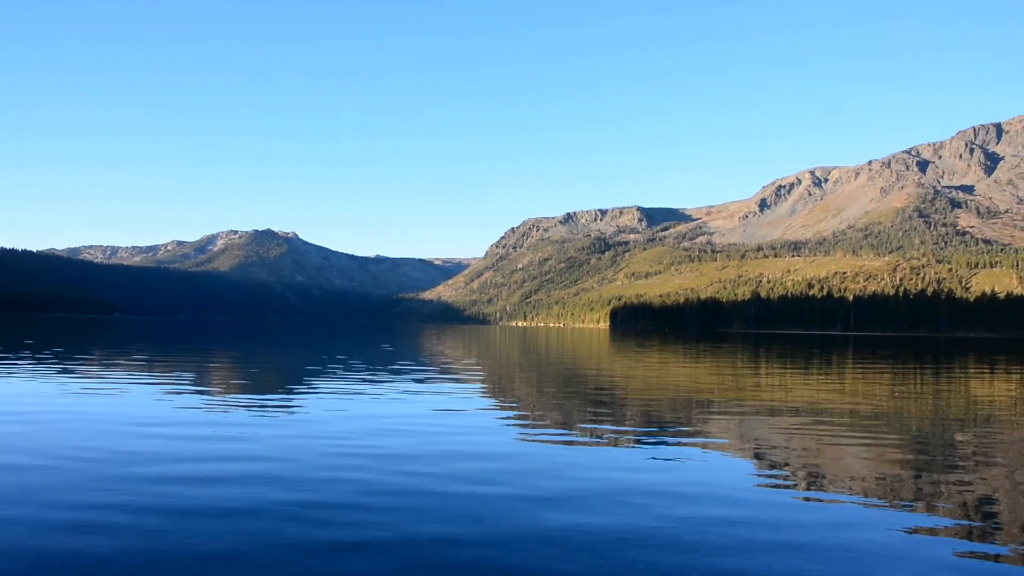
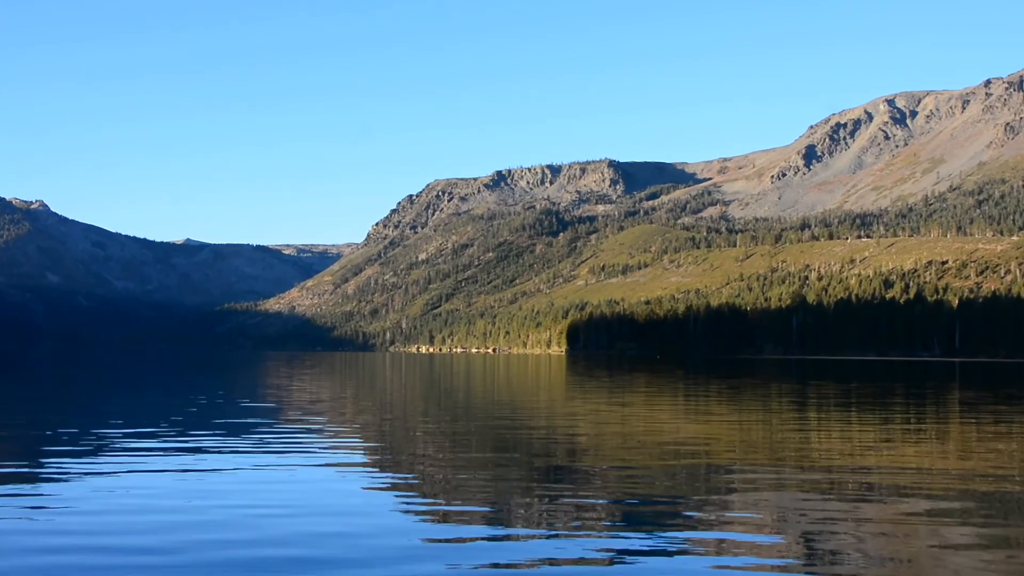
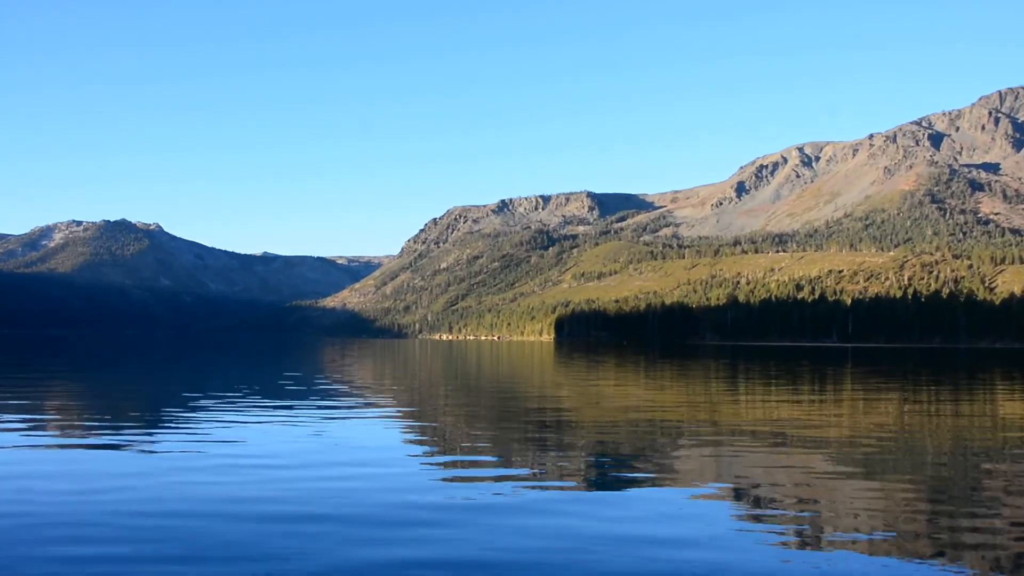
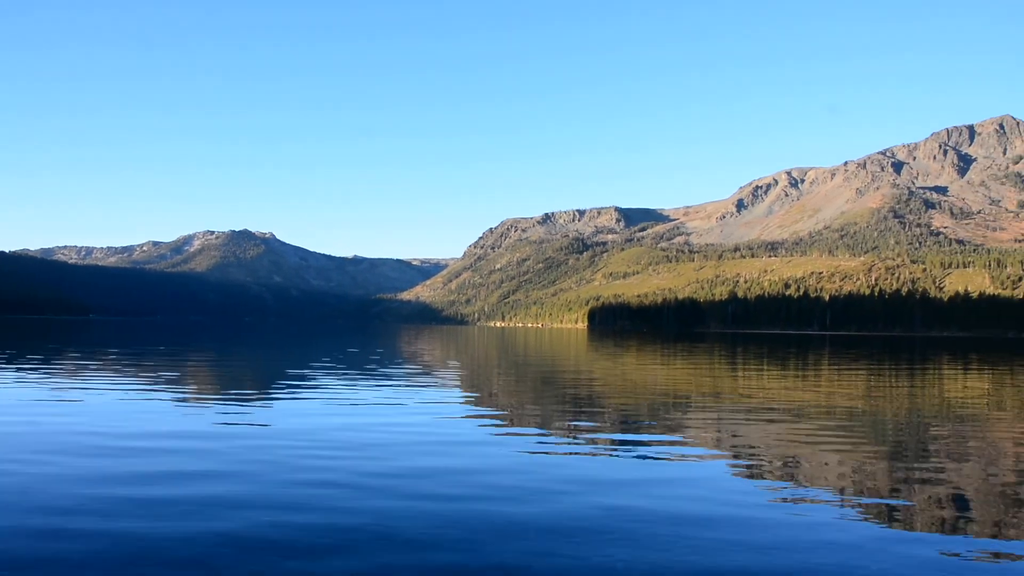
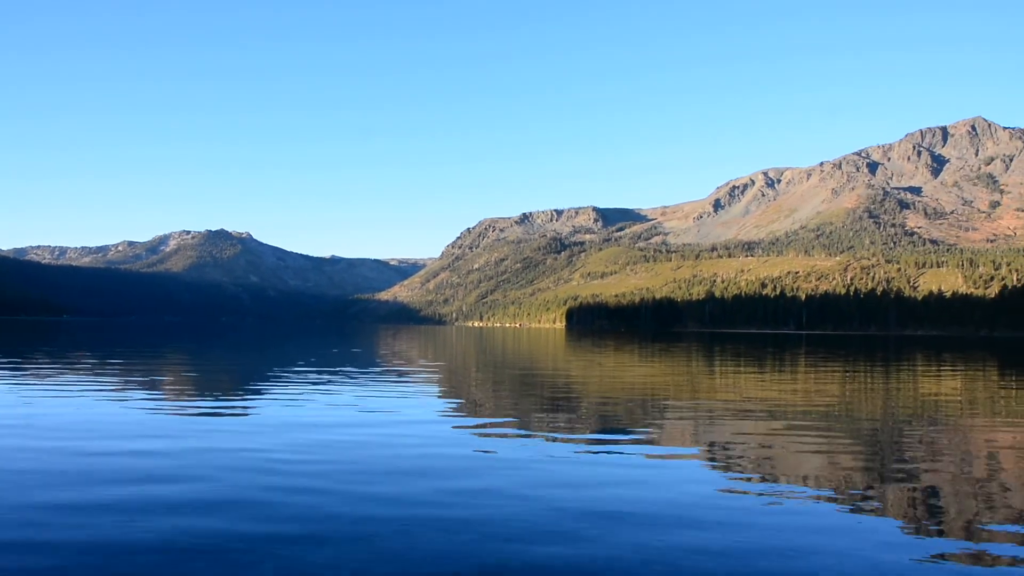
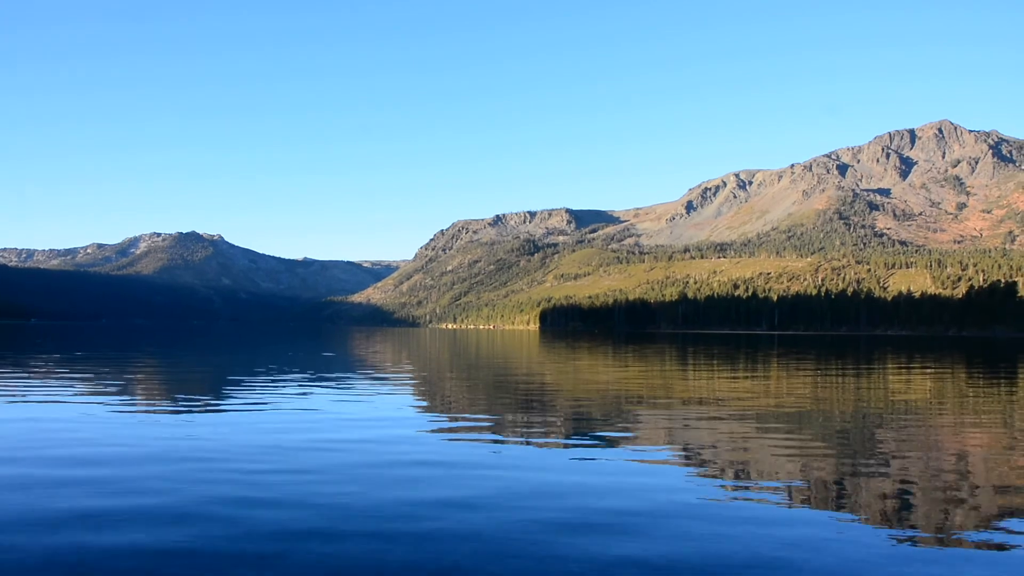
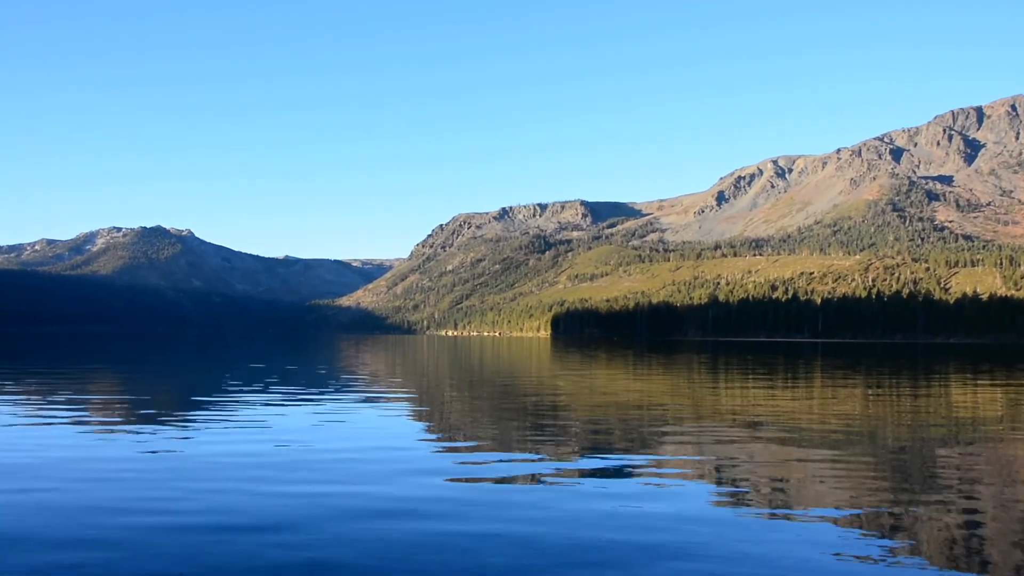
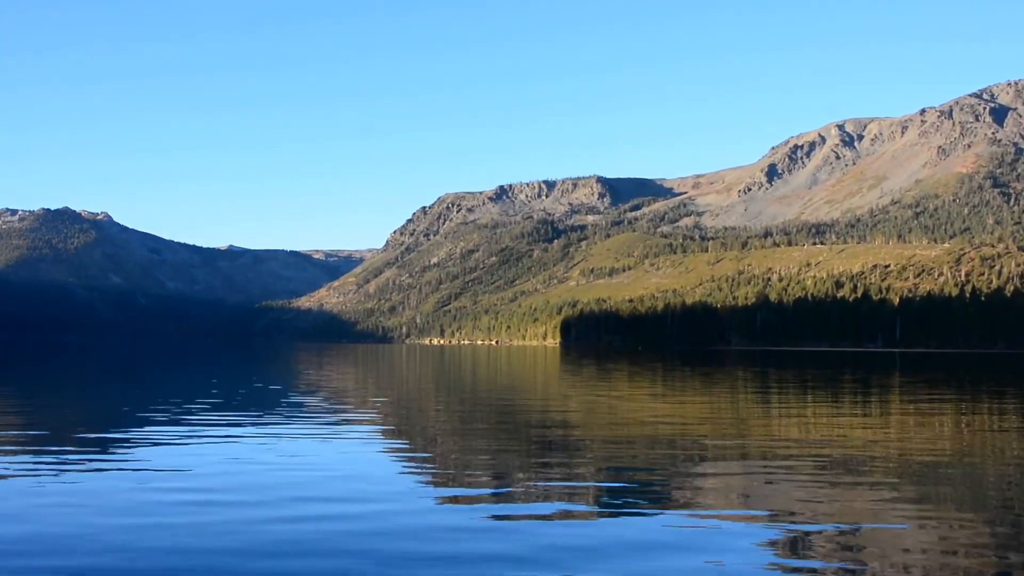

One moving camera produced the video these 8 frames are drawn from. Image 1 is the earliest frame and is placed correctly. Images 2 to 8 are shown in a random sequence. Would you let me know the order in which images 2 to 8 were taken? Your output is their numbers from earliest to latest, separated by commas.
4, 5, 6, 7, 3, 8, 2
